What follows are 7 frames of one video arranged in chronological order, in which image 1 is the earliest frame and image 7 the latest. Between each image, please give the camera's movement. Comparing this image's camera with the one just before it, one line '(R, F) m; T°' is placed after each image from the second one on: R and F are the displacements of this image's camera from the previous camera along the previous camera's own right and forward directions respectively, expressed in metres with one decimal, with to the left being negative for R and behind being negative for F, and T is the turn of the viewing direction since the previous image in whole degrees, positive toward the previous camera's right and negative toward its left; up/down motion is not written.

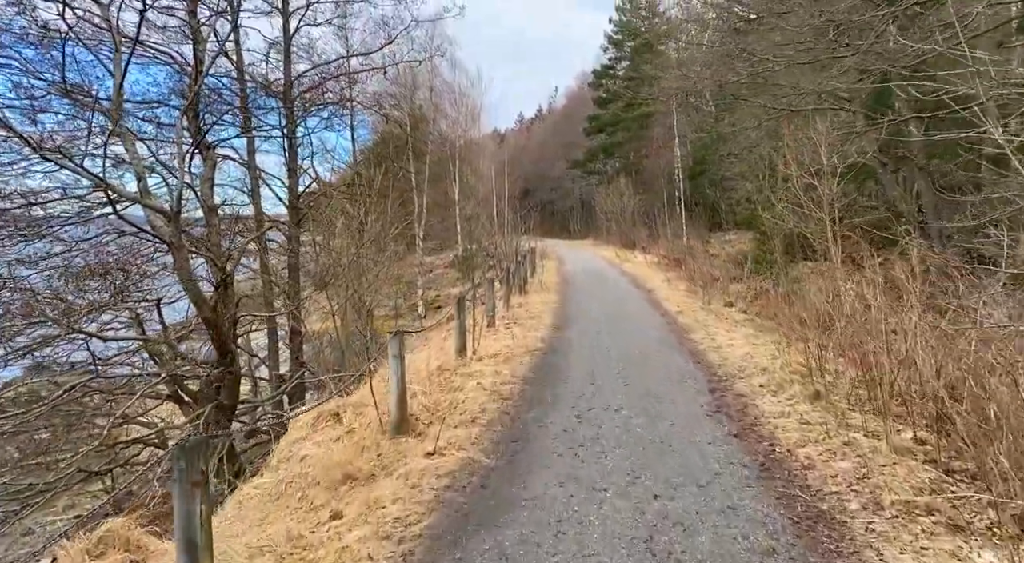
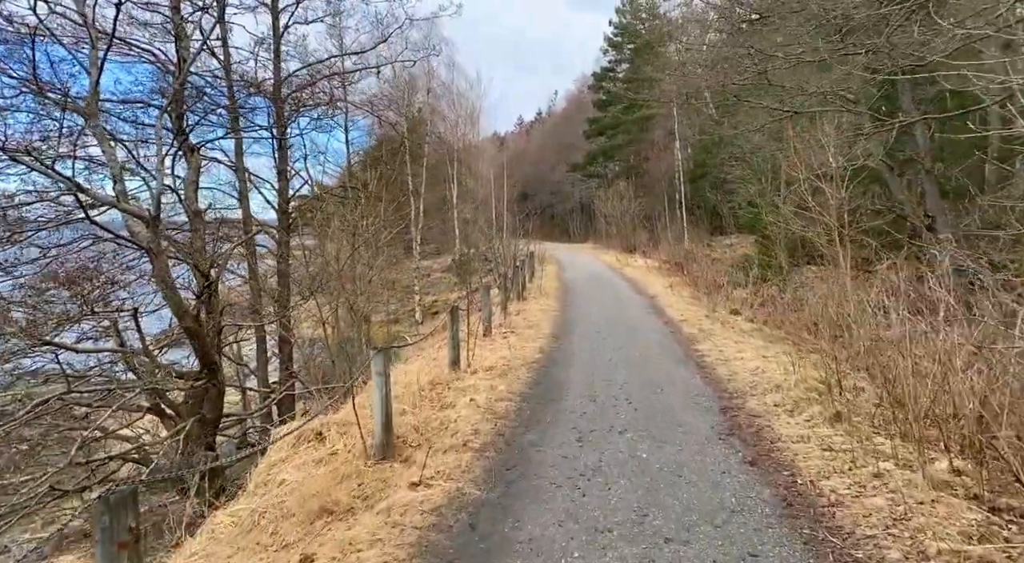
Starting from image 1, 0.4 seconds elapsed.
(0.0, +0.4) m; 0°
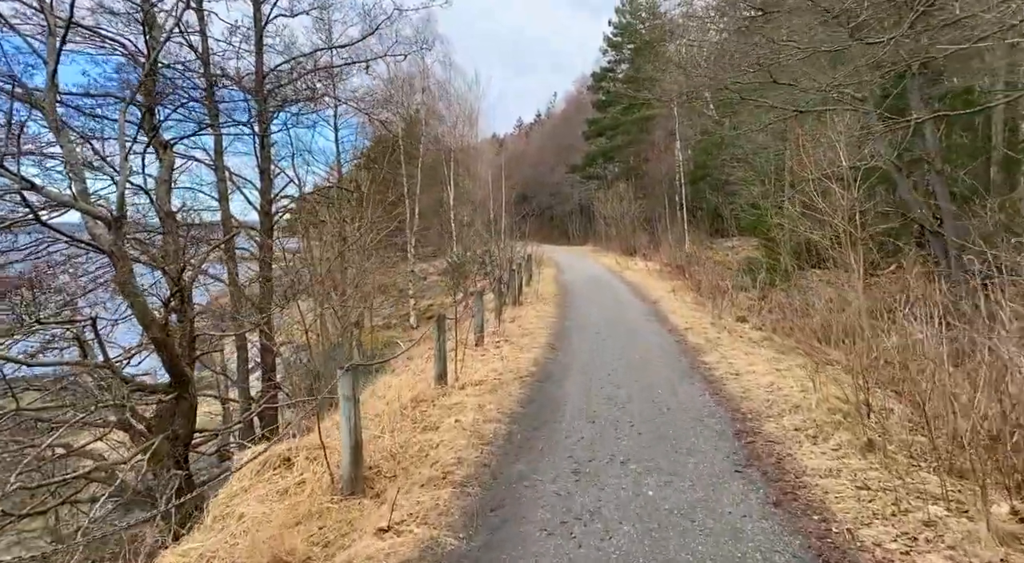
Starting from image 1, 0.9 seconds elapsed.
(+0.1, +0.5) m; 0°
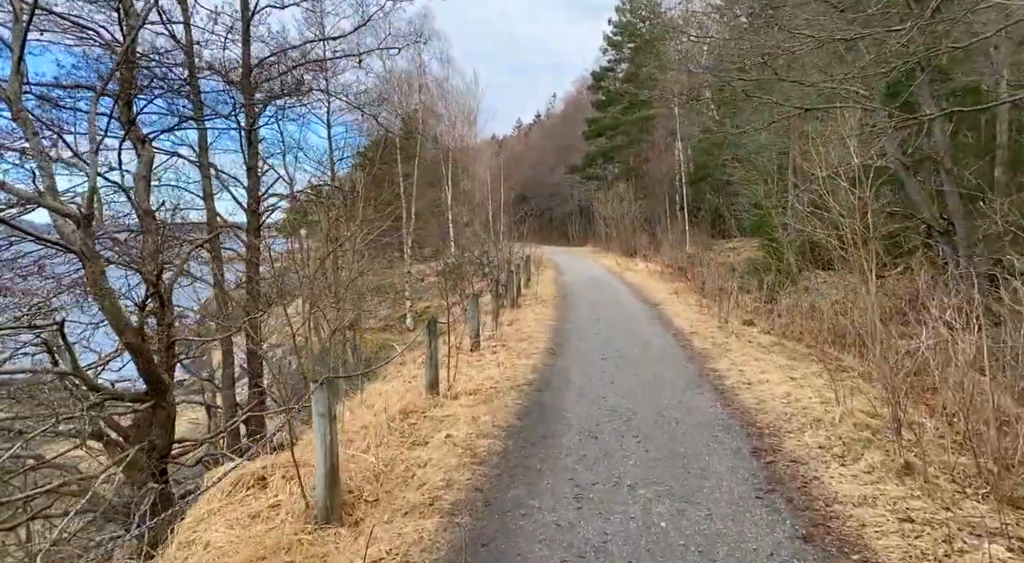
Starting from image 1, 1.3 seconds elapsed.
(0.0, +0.4) m; 0°
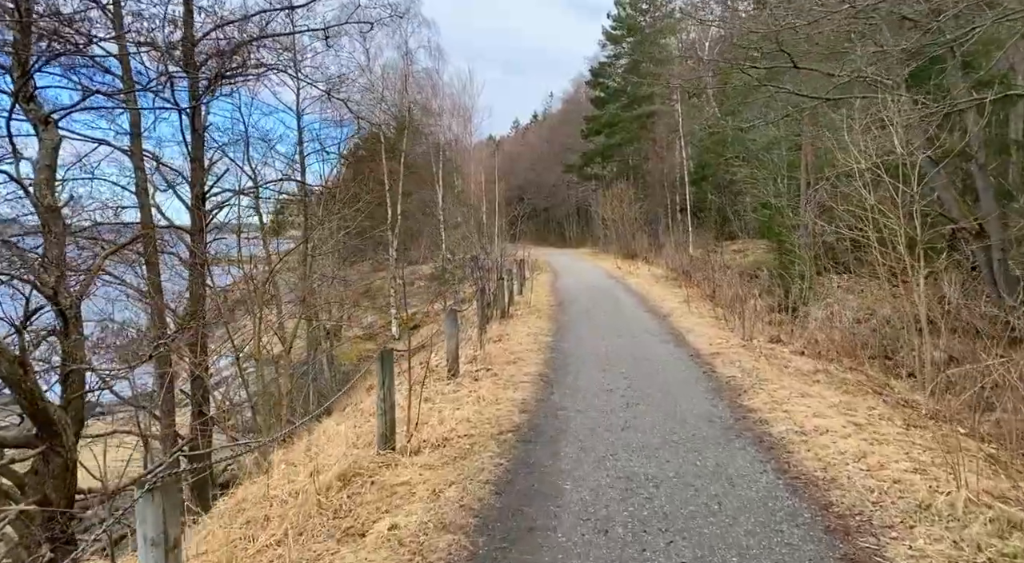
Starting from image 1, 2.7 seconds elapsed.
(+0.1, +1.3) m; 0°
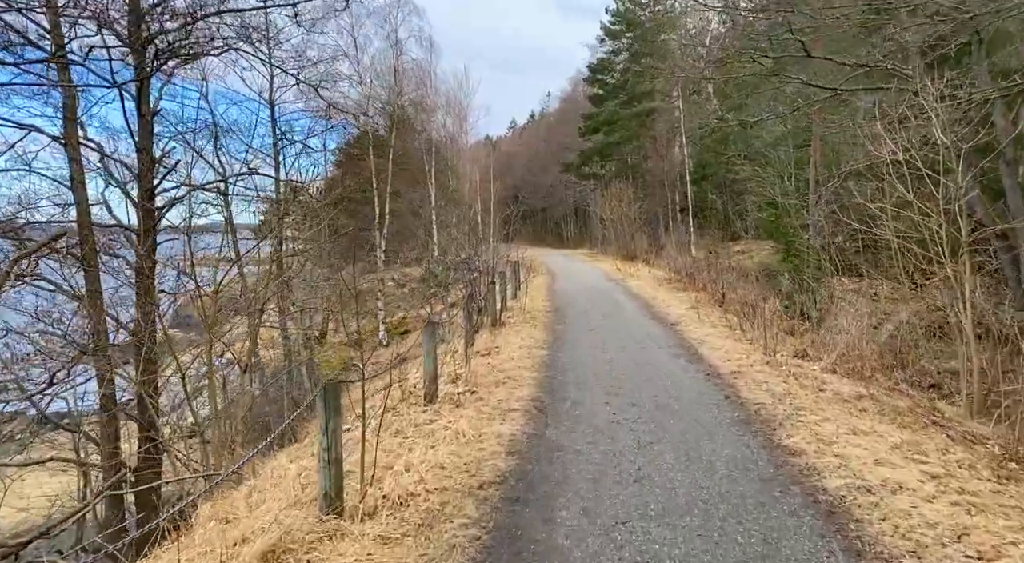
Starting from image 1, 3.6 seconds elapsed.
(+0.1, +0.9) m; 0°
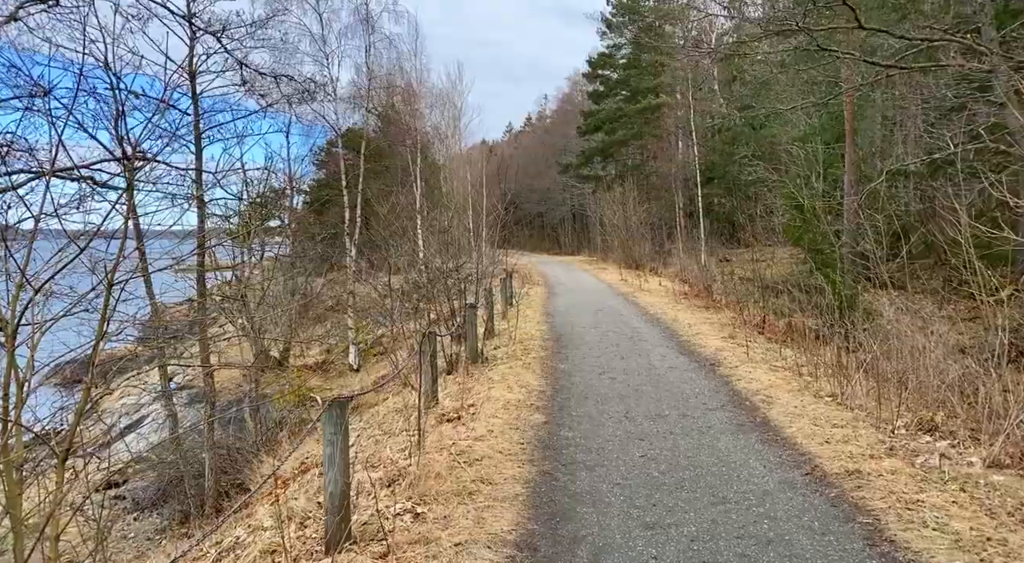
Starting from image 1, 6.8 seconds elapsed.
(+0.1, +2.3) m; 0°
